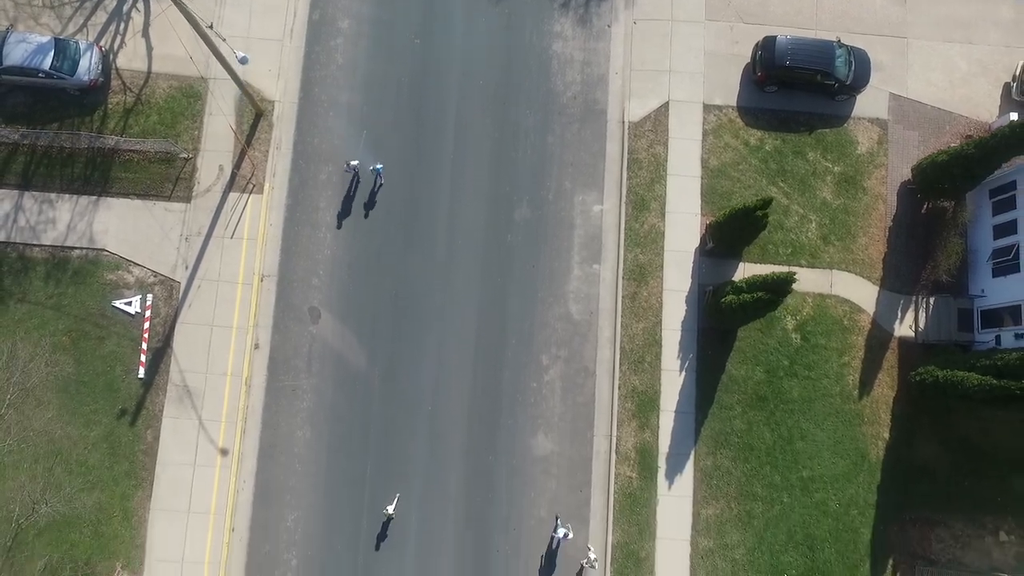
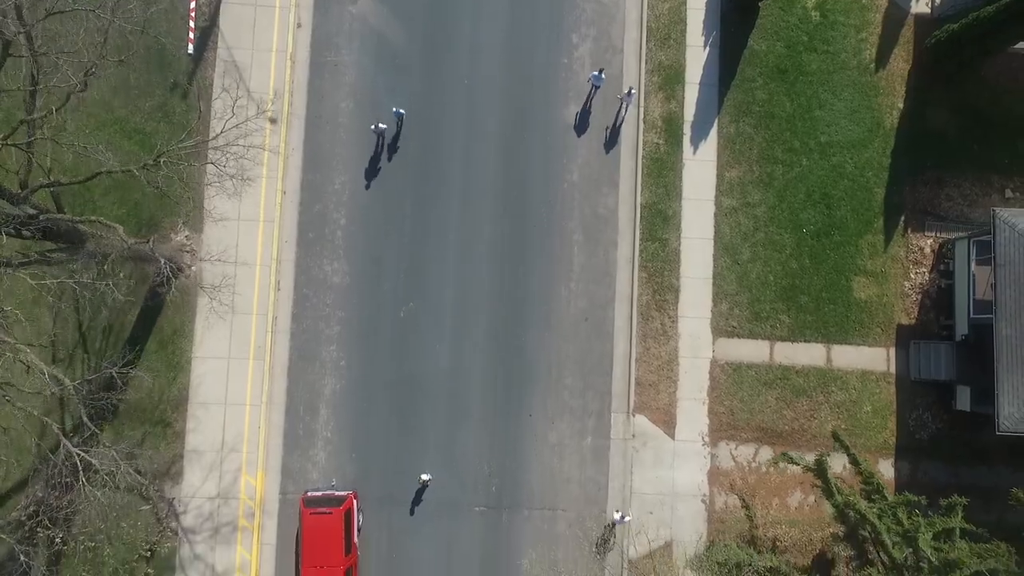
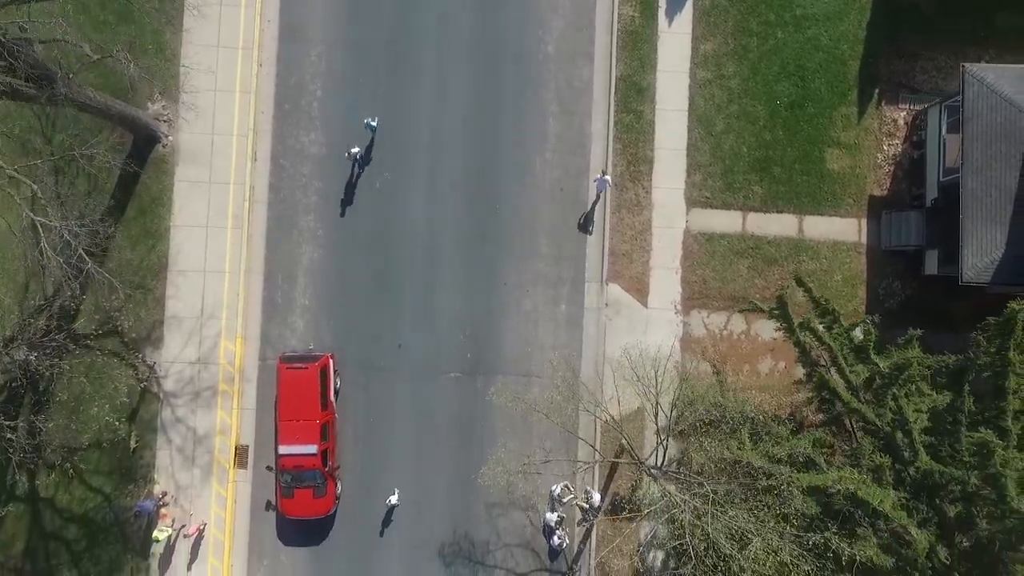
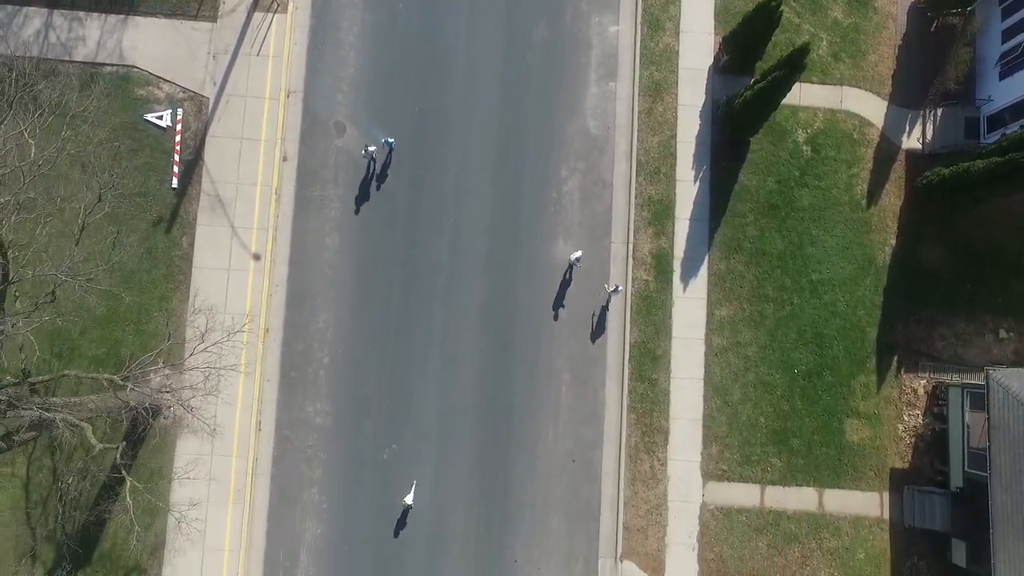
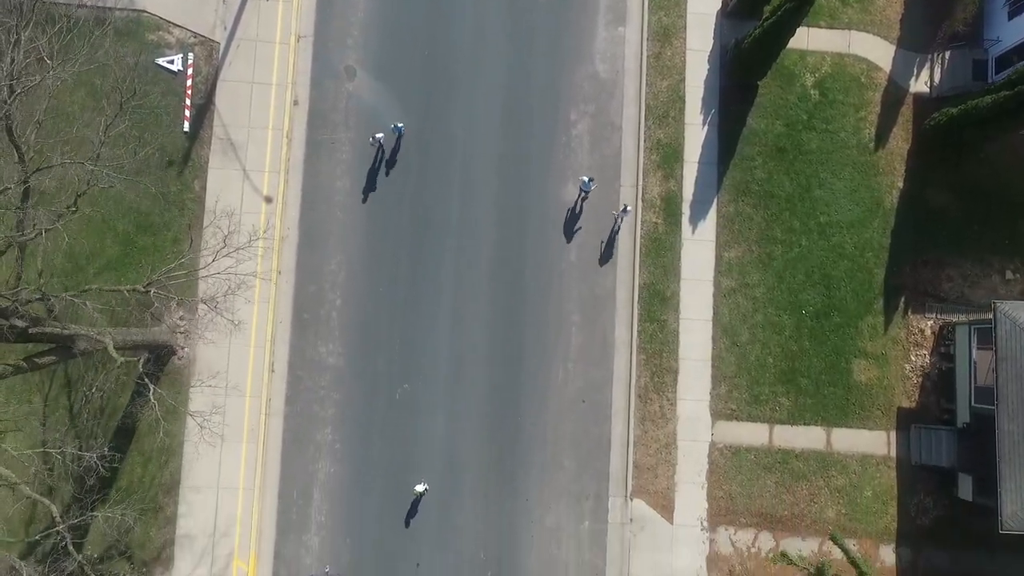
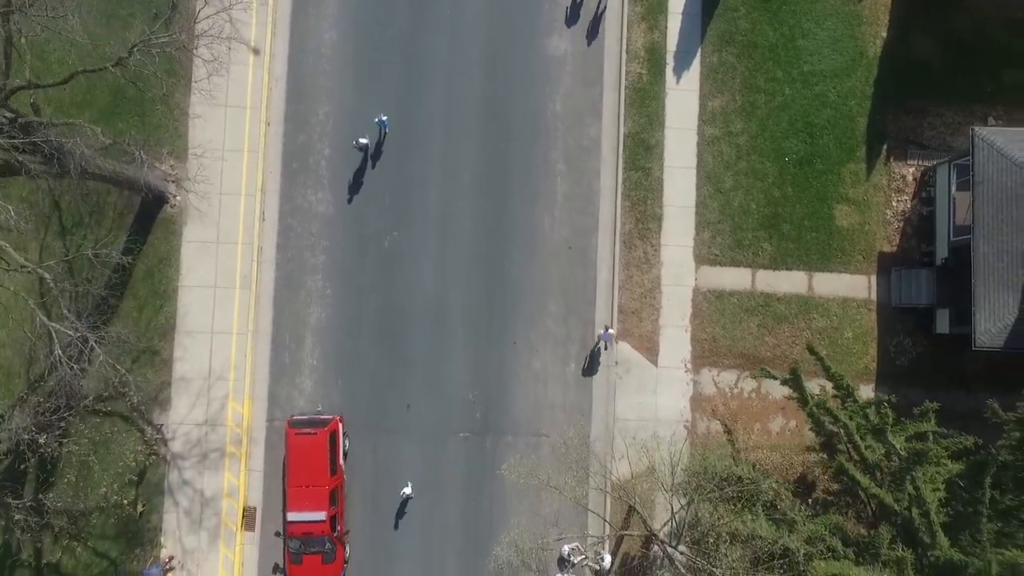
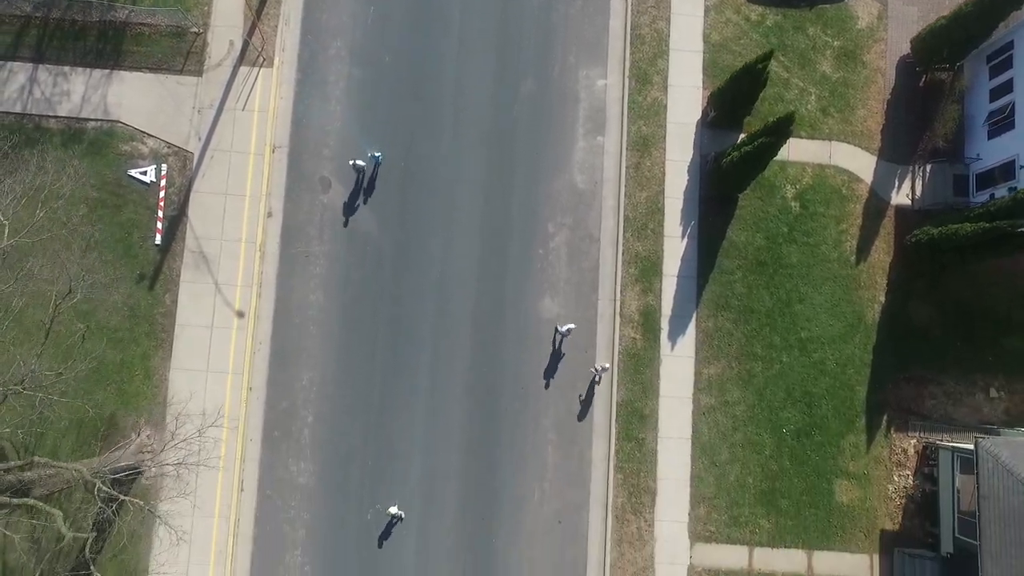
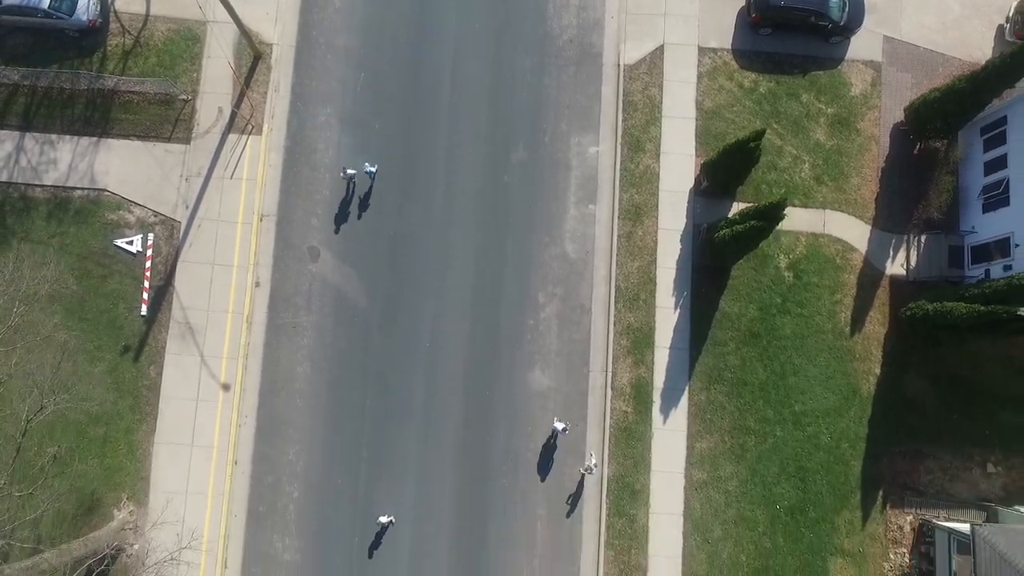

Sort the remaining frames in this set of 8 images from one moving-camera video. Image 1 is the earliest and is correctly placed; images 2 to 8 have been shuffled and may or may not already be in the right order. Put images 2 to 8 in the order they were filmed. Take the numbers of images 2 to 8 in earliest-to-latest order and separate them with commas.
8, 7, 4, 5, 2, 6, 3
